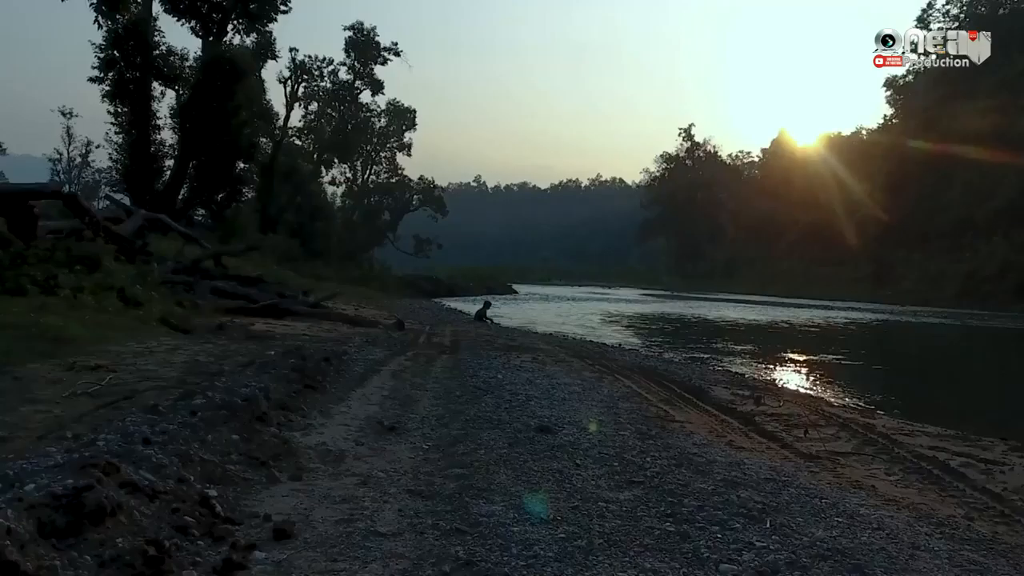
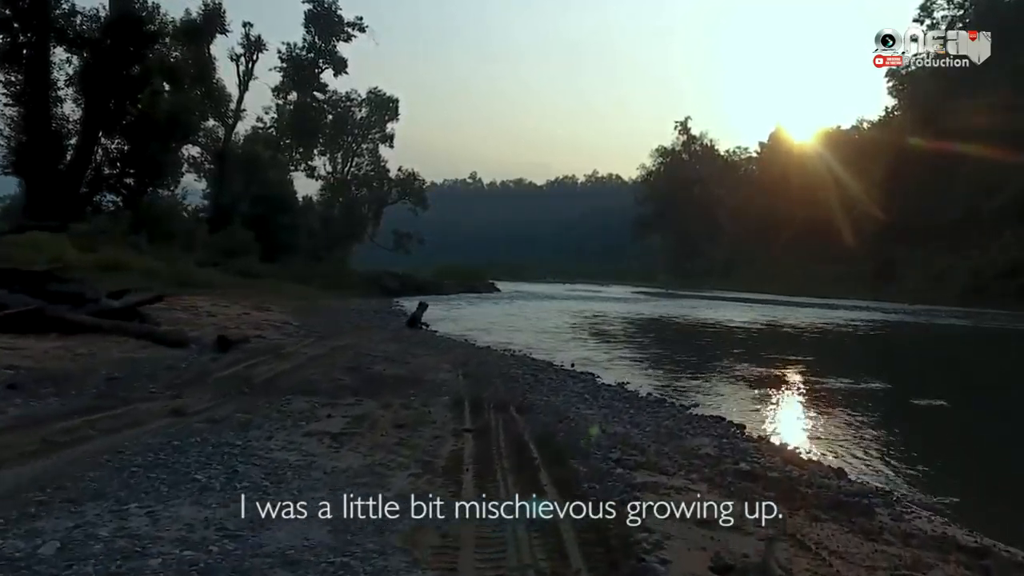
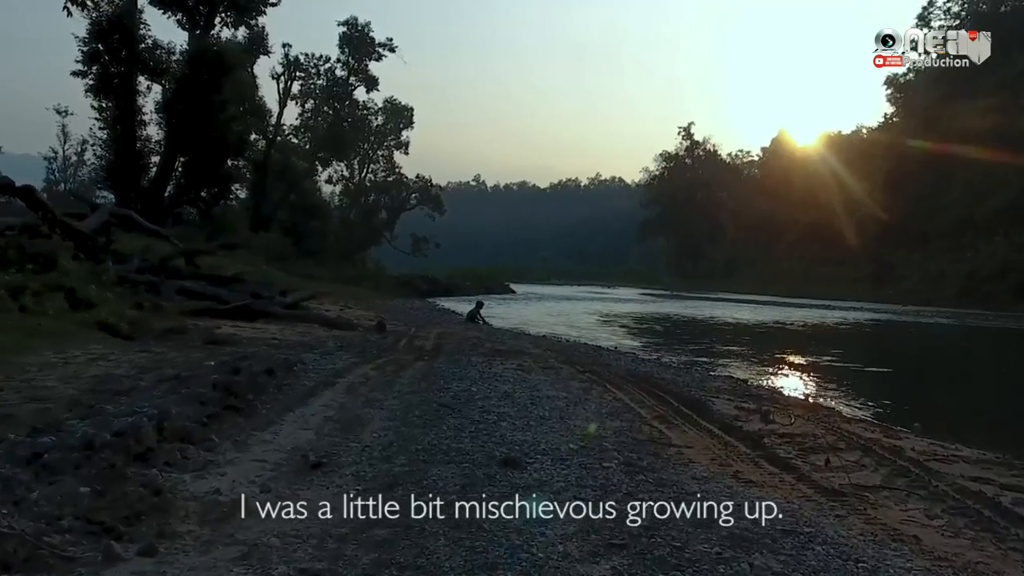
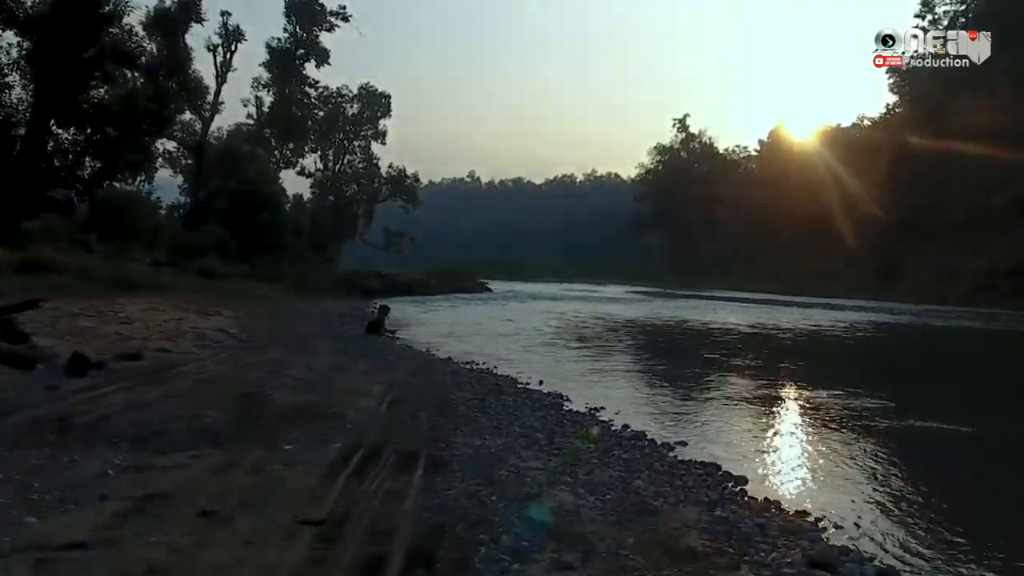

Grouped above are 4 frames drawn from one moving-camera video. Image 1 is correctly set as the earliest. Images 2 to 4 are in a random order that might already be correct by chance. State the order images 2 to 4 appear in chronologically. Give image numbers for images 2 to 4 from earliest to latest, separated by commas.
3, 2, 4
